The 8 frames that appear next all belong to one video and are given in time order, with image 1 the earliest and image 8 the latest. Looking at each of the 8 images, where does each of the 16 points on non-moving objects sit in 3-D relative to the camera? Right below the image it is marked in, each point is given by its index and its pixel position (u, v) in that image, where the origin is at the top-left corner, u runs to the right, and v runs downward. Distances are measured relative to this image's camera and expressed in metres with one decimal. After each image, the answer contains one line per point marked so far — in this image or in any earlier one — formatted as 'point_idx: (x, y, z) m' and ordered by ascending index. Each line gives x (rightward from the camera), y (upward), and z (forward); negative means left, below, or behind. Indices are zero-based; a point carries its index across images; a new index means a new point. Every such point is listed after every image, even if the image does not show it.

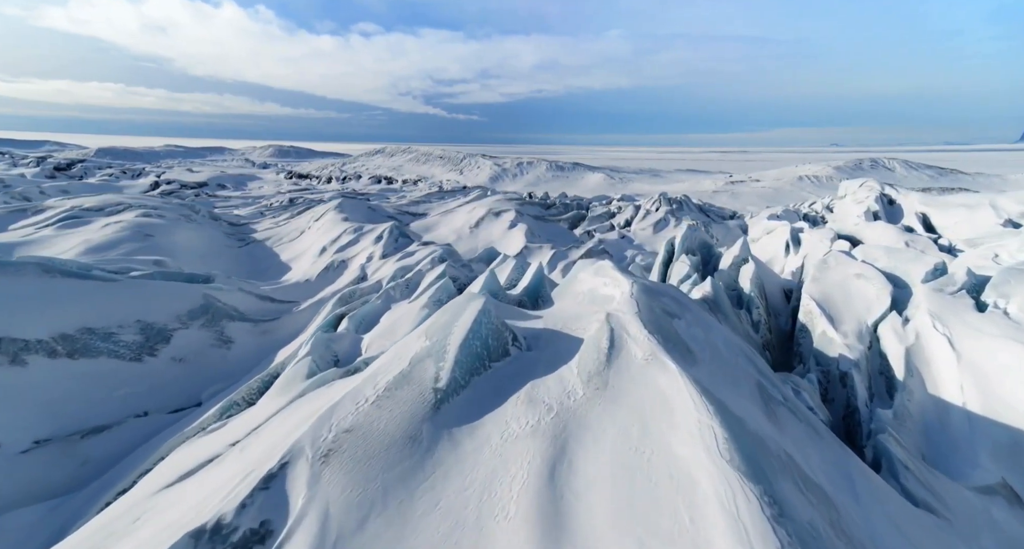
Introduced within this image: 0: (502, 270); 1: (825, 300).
0: (-0.2, +0.1, +10.9) m
1: (+7.0, -0.6, +10.4) m
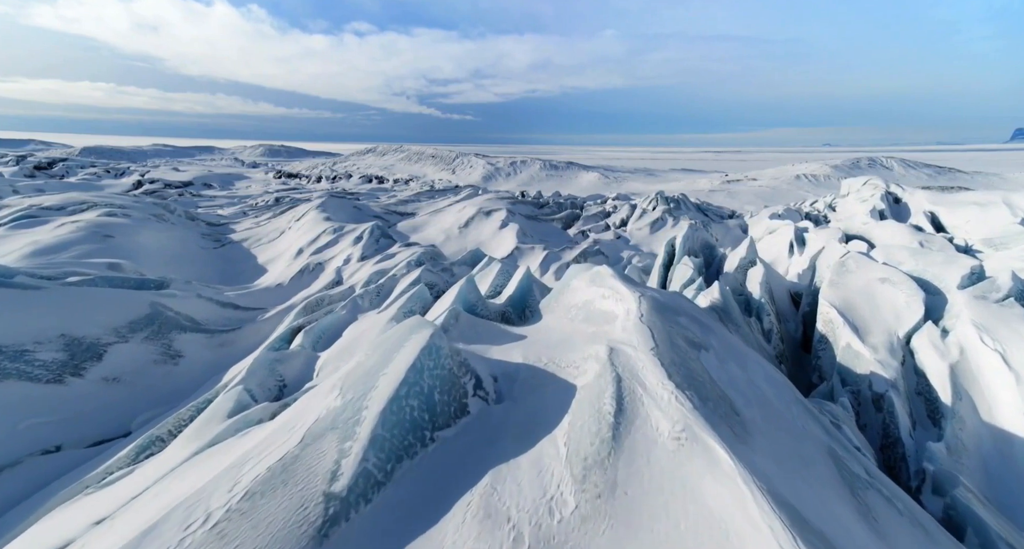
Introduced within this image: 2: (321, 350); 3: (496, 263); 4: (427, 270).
0: (-0.5, 0.0, +9.7) m
1: (+6.7, -0.7, +9.3) m
2: (-3.1, -1.2, +7.5) m
3: (-0.4, +0.2, +10.2) m
4: (-1.8, +0.1, +9.8) m
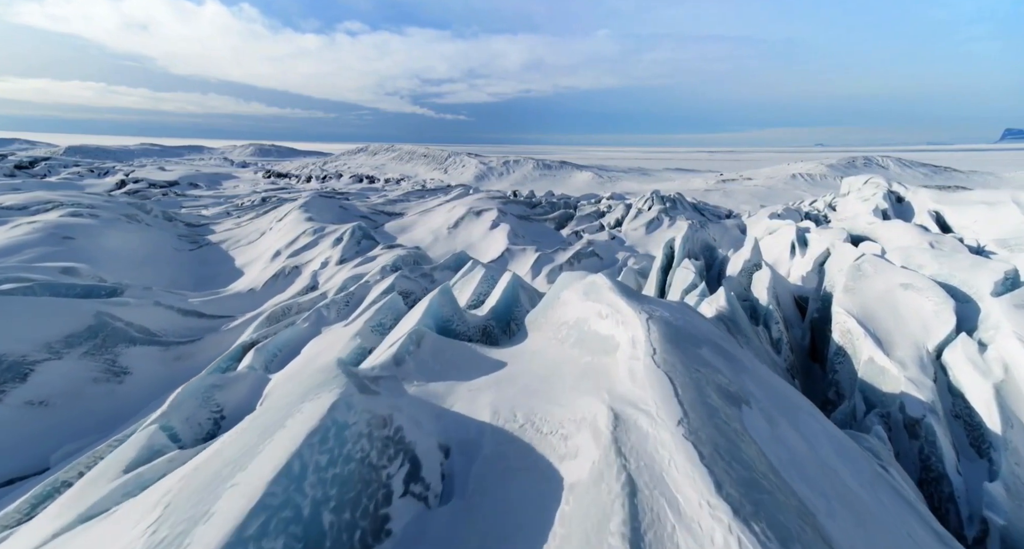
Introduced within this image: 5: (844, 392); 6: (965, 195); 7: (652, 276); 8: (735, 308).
0: (-0.8, -0.2, +8.7) m
1: (+6.4, -0.8, +8.4) m
2: (-3.3, -1.4, +6.4) m
3: (-0.7, +0.1, +9.2) m
4: (-2.1, 0.0, +8.8) m
5: (+5.9, -2.1, +8.2) m
6: (+19.1, +3.3, +19.6) m
7: (+4.1, 0.0, +13.6) m
8: (+4.3, -0.6, +9.0) m
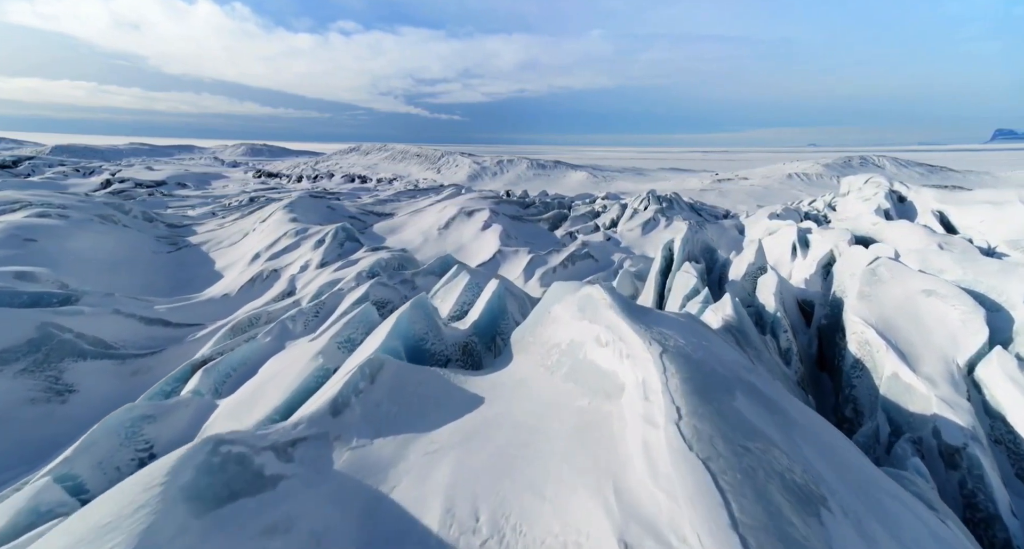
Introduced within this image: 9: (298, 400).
0: (-1.0, -0.3, +7.9) m
1: (+6.2, -0.9, +7.7) m
2: (-3.5, -1.5, +5.6) m
3: (-0.9, 0.0, +8.4) m
4: (-2.3, -0.2, +8.0) m
5: (+5.7, -2.2, +7.5) m
6: (+18.8, +3.3, +19.1) m
7: (+3.8, -0.2, +12.9) m
8: (+4.1, -0.8, +8.3) m
9: (-2.3, -1.3, +4.9) m
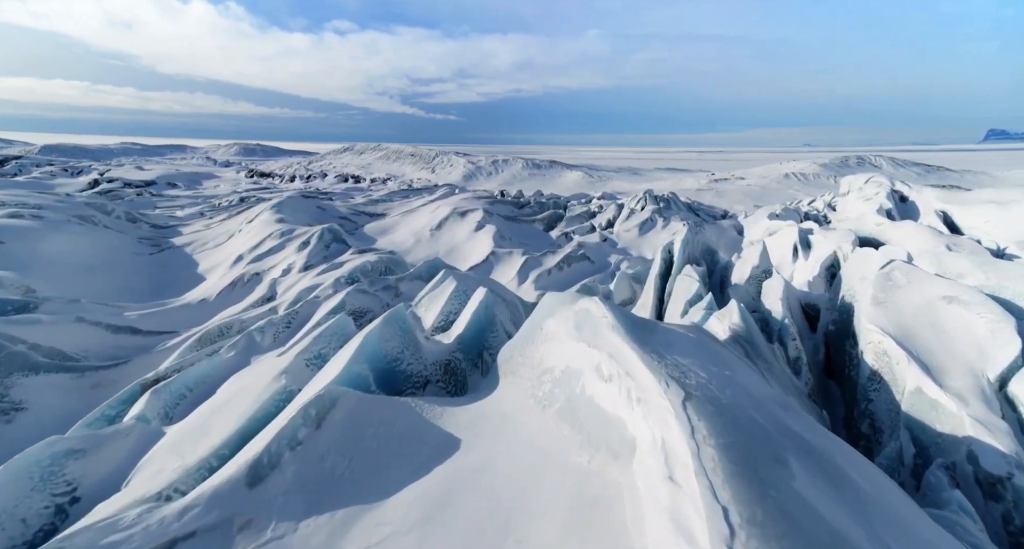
0: (-1.2, -0.4, +7.3) m
1: (+6.1, -1.0, +7.1) m
2: (-3.6, -1.6, +5.0) m
3: (-1.0, -0.1, +7.8) m
4: (-2.4, -0.3, +7.3) m
5: (+5.5, -2.3, +7.0) m
6: (+18.5, +3.2, +18.6) m
7: (+3.6, -0.2, +12.3) m
8: (+4.0, -0.8, +7.7) m
9: (-2.4, -1.4, +4.3) m
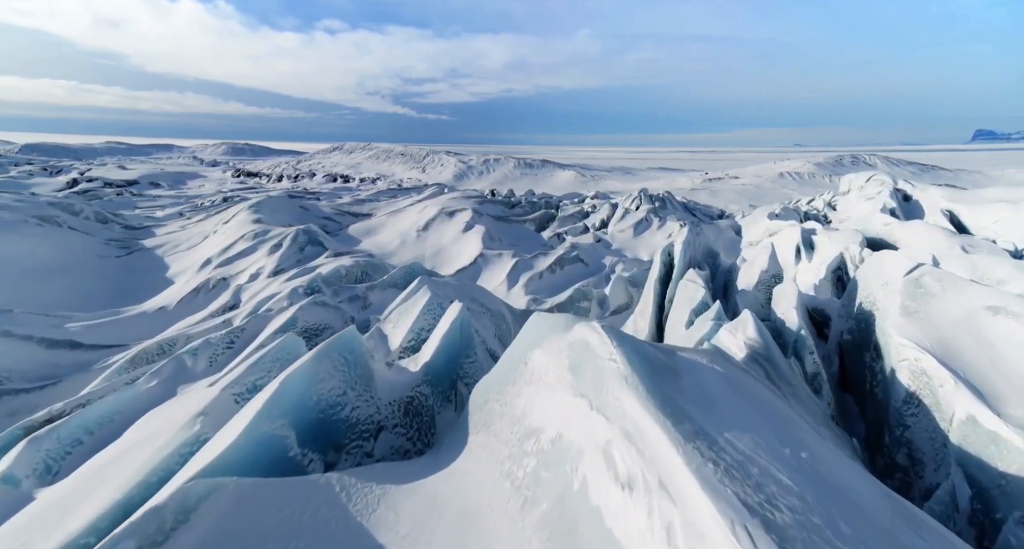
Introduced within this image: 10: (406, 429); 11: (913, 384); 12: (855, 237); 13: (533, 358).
0: (-1.4, -0.5, +6.3) m
1: (+5.9, -1.1, +6.2) m
2: (-3.8, -1.7, +3.9) m
3: (-1.3, -0.2, +6.8) m
4: (-2.7, -0.4, +6.3) m
5: (+5.3, -2.4, +6.0) m
6: (+18.1, +3.1, +17.9) m
7: (+3.3, -0.4, +11.3) m
8: (+3.7, -1.0, +6.7) m
9: (-2.5, -1.5, +3.2) m
10: (-0.9, -1.3, +3.9) m
11: (+5.5, -1.5, +6.4) m
12: (+11.1, +1.2, +14.9) m
13: (+0.2, -0.6, +3.5) m
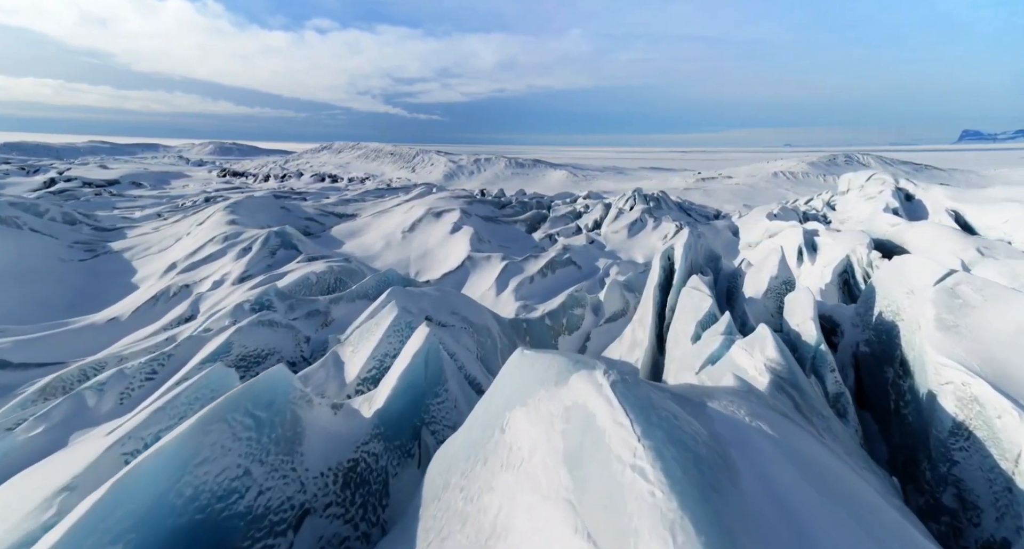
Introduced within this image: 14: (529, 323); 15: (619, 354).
0: (-1.6, -0.7, +5.3) m
1: (+5.7, -1.2, +5.3) m
2: (-4.0, -1.9, +2.9) m
3: (-1.5, -0.4, +5.8) m
4: (-2.9, -0.5, +5.2) m
5: (+5.1, -2.5, +5.1) m
6: (+17.7, +3.0, +17.2) m
7: (+3.0, -0.5, +10.4) m
8: (+3.5, -1.1, +5.8) m
9: (-2.7, -1.7, +2.2) m
10: (-1.0, -1.4, +2.9) m
11: (+5.3, -1.6, +5.5) m
12: (+10.7, +1.1, +14.1) m
13: (0.0, -0.7, +2.5) m
14: (+0.4, -1.2, +11.3) m
15: (+2.4, -1.8, +10.4) m
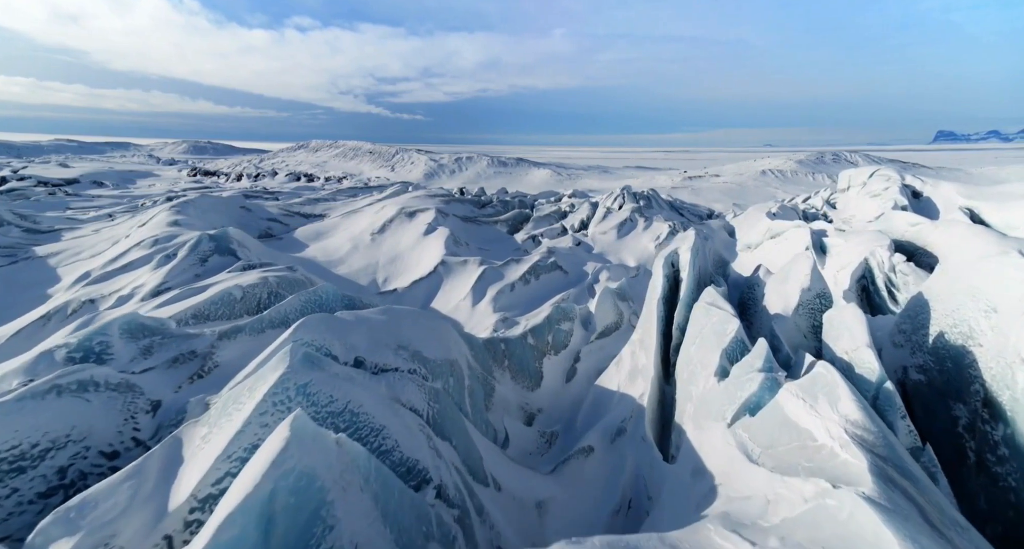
0: (-1.9, -0.9, +3.3) m
1: (+5.4, -1.4, +3.6) m
2: (-4.2, -2.1, +0.8) m
3: (-1.8, -0.6, +3.8) m
4: (-3.1, -0.8, +3.2) m
5: (+4.9, -2.7, +3.4) m
6: (+16.9, +2.9, +15.9) m
7: (+2.6, -0.7, +8.6) m
8: (+3.2, -1.3, +4.0) m
9: (-2.9, -1.9, +0.2) m
10: (-1.2, -1.7, +0.9) m
11: (+5.0, -1.8, +3.7) m
12: (+10.1, +0.9, +12.6) m
13: (-0.2, -1.0, +0.6) m
14: (-0.1, -1.4, +9.4) m
15: (+1.9, -2.0, +8.5) m
